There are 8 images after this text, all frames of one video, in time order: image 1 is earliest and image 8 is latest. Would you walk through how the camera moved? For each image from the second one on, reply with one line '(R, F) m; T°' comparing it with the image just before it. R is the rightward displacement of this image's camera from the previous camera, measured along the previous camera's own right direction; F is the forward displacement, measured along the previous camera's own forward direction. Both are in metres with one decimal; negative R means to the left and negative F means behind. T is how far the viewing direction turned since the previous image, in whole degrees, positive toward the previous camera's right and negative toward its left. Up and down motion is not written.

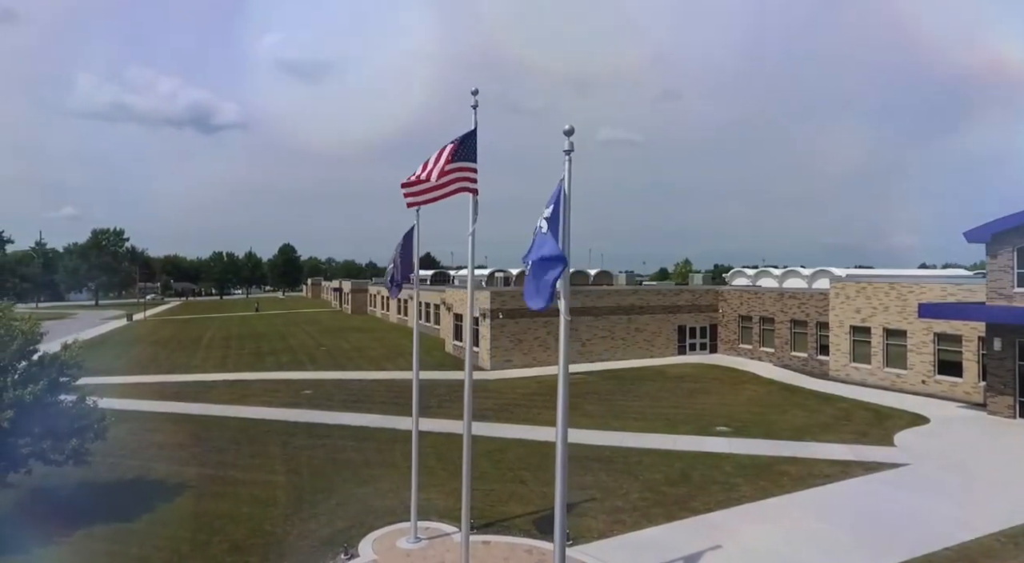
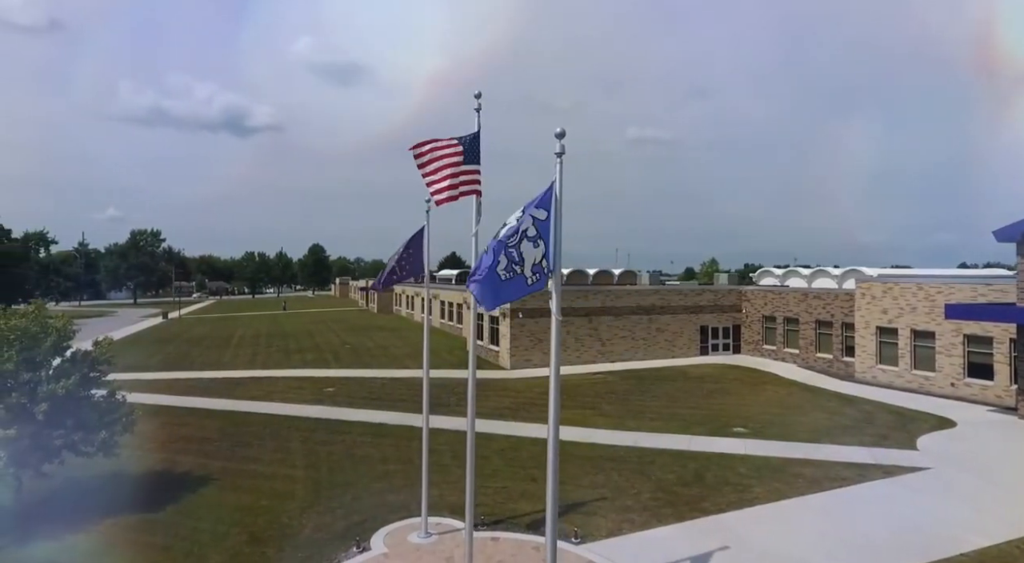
(+0.5, -0.2) m; -3°
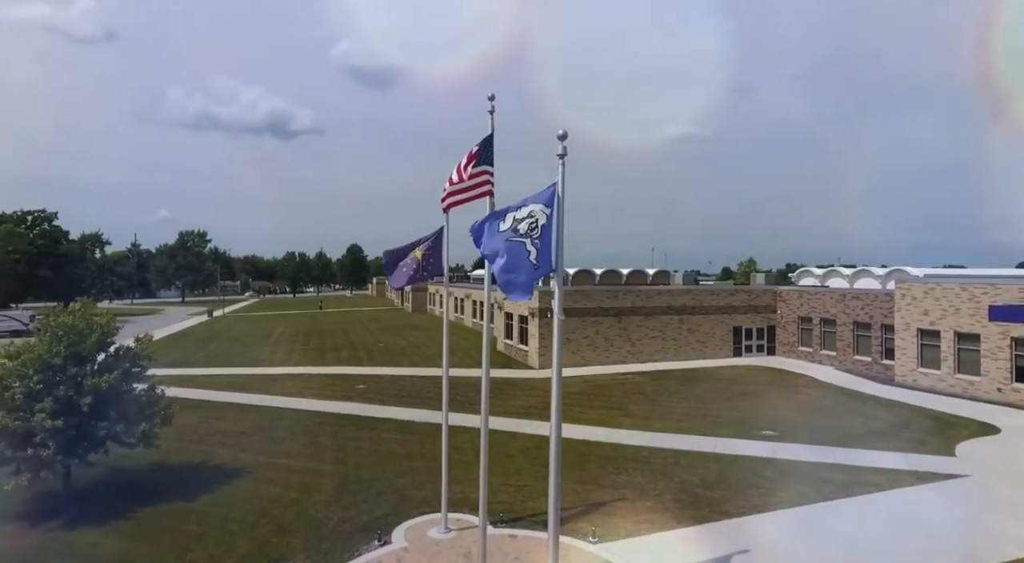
(+0.5, -0.1) m; -4°
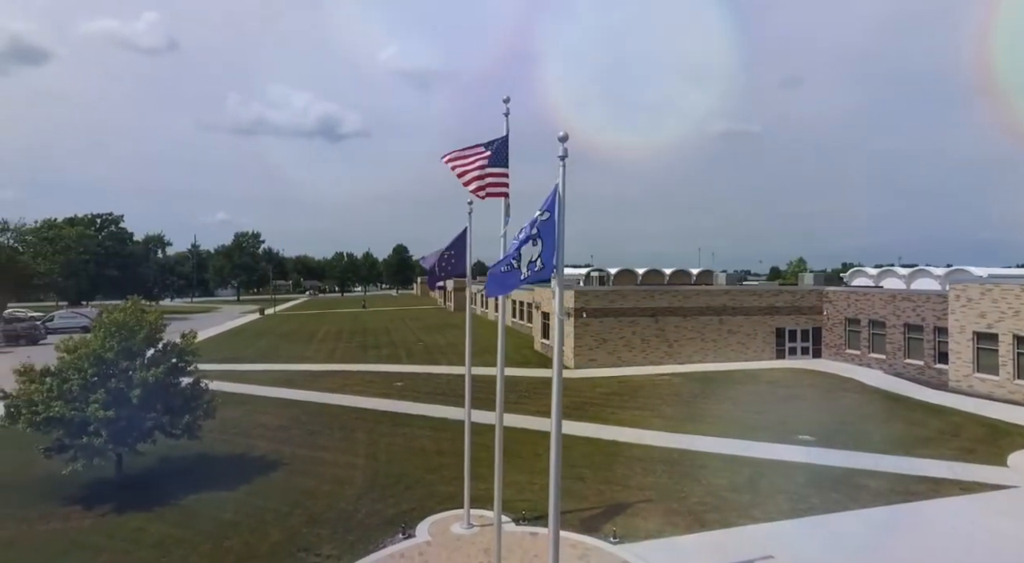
(+0.6, -0.1) m; -5°
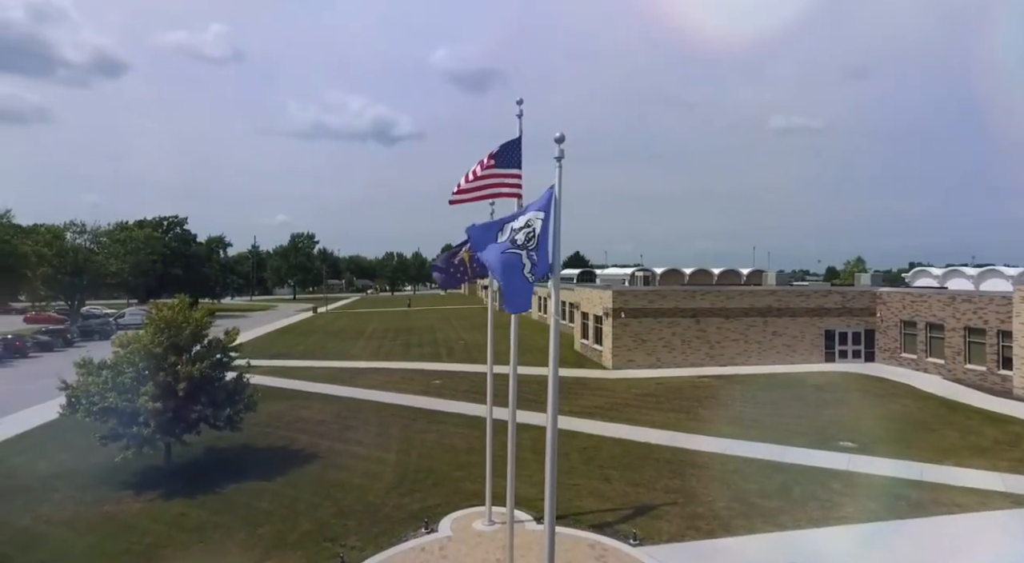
(+0.8, -0.1) m; -5°
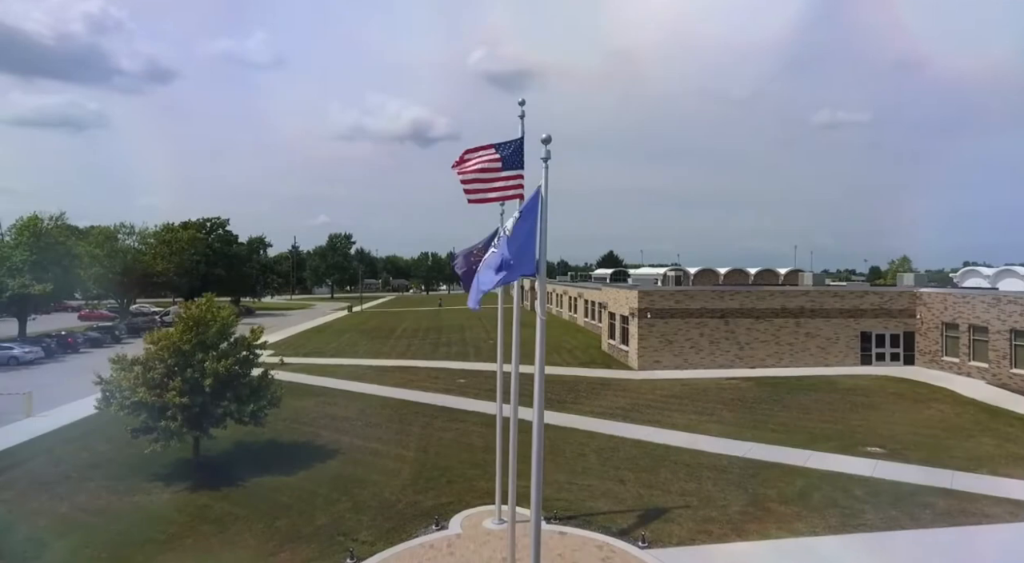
(+0.7, 0.0) m; -4°
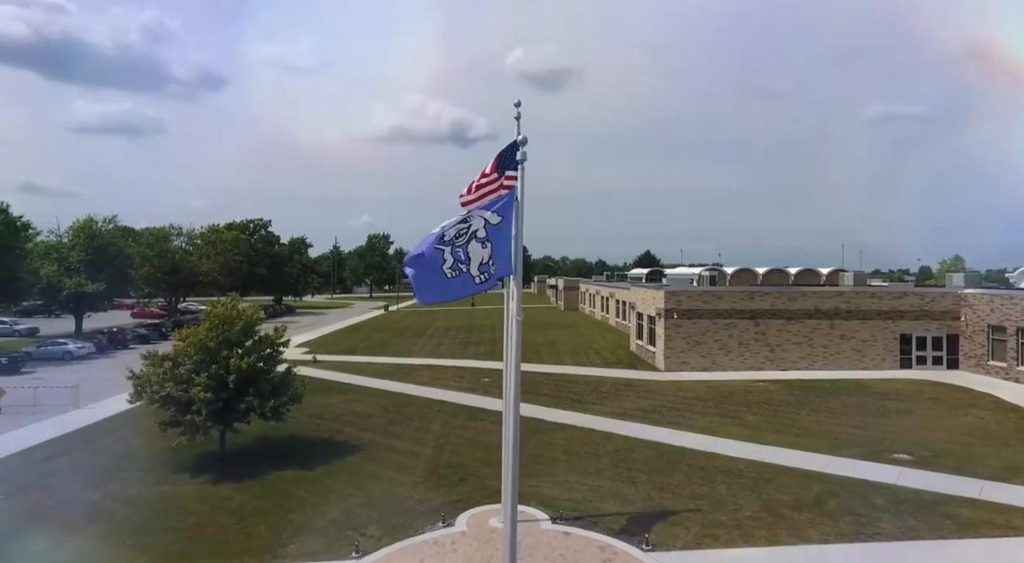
(+0.9, 0.0) m; -4°
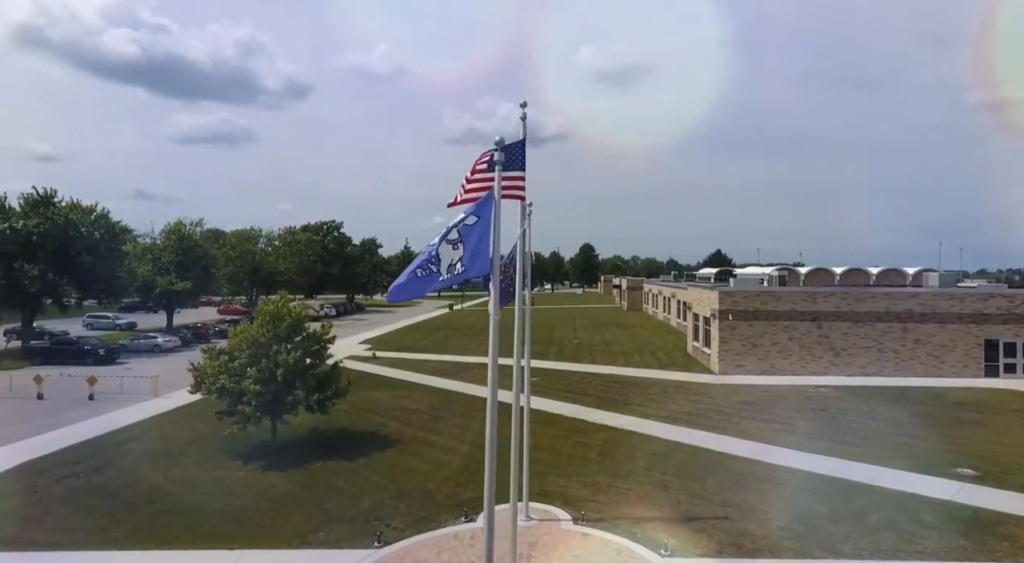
(+1.3, +0.1) m; -8°
